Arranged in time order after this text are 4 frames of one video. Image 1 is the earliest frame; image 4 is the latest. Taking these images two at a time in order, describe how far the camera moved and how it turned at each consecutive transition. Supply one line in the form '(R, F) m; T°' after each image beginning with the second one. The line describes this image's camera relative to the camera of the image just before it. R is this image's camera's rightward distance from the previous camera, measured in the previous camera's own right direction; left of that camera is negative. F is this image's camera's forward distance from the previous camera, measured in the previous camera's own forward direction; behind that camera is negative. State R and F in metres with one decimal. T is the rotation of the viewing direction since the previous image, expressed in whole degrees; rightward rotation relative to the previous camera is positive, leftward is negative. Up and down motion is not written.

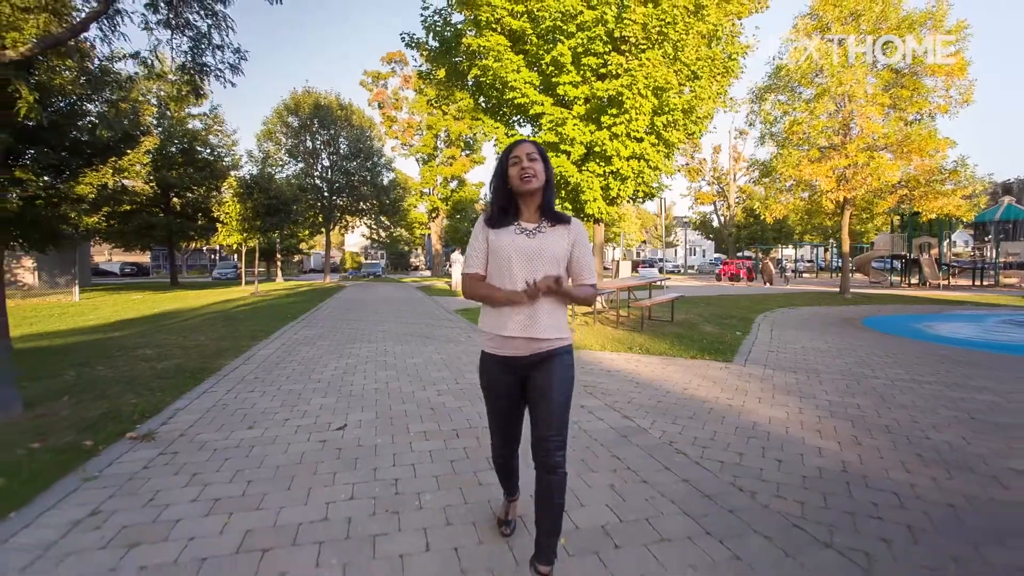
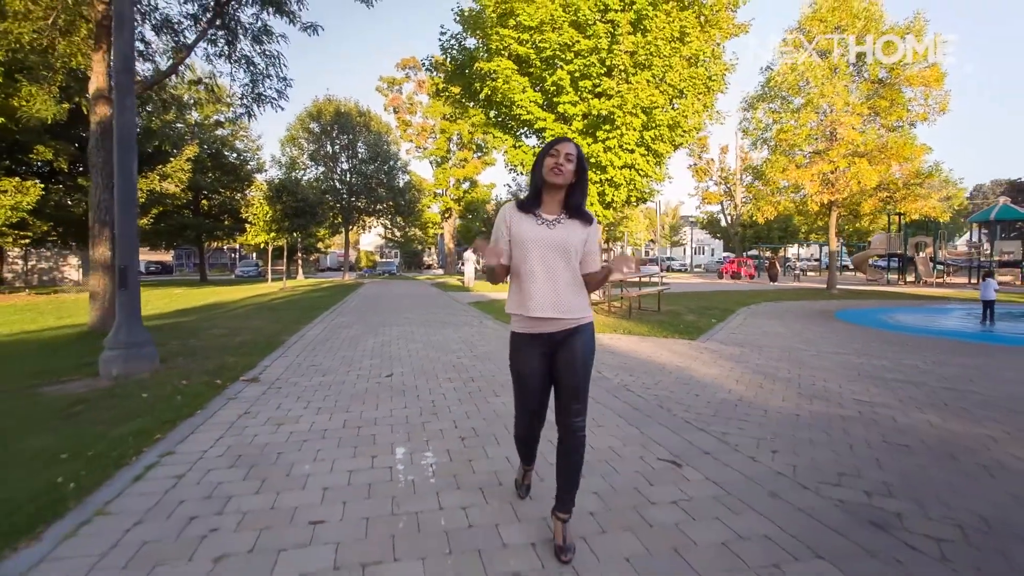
(+0.2, -1.9) m; -1°
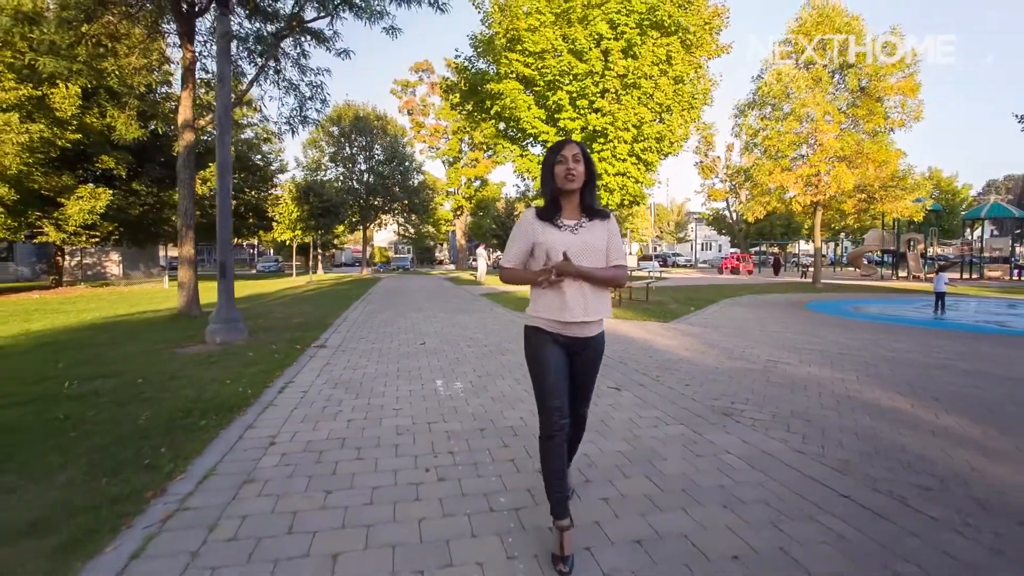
(+0.1, -2.1) m; -1°
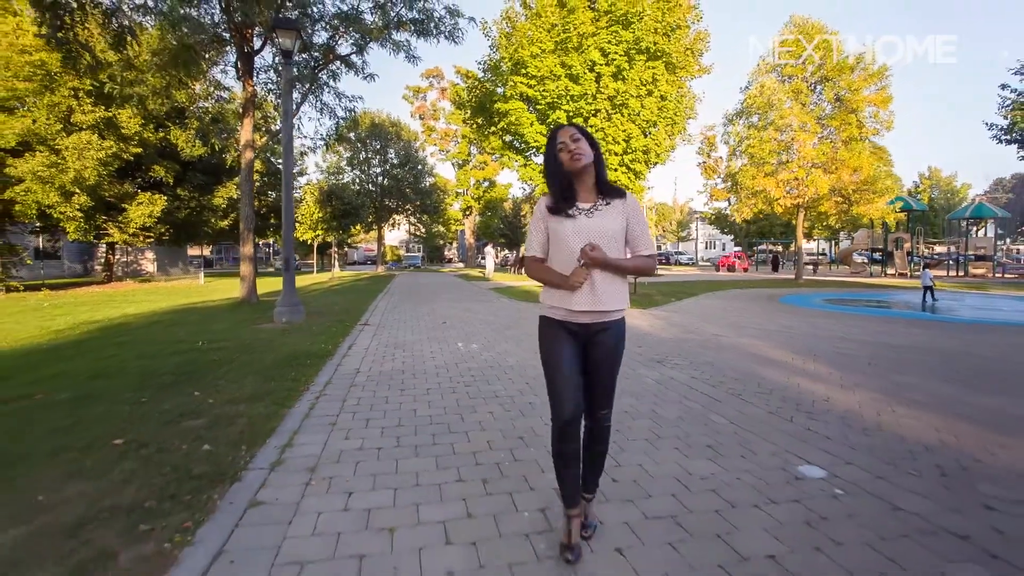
(+0.1, -2.3) m; -1°
